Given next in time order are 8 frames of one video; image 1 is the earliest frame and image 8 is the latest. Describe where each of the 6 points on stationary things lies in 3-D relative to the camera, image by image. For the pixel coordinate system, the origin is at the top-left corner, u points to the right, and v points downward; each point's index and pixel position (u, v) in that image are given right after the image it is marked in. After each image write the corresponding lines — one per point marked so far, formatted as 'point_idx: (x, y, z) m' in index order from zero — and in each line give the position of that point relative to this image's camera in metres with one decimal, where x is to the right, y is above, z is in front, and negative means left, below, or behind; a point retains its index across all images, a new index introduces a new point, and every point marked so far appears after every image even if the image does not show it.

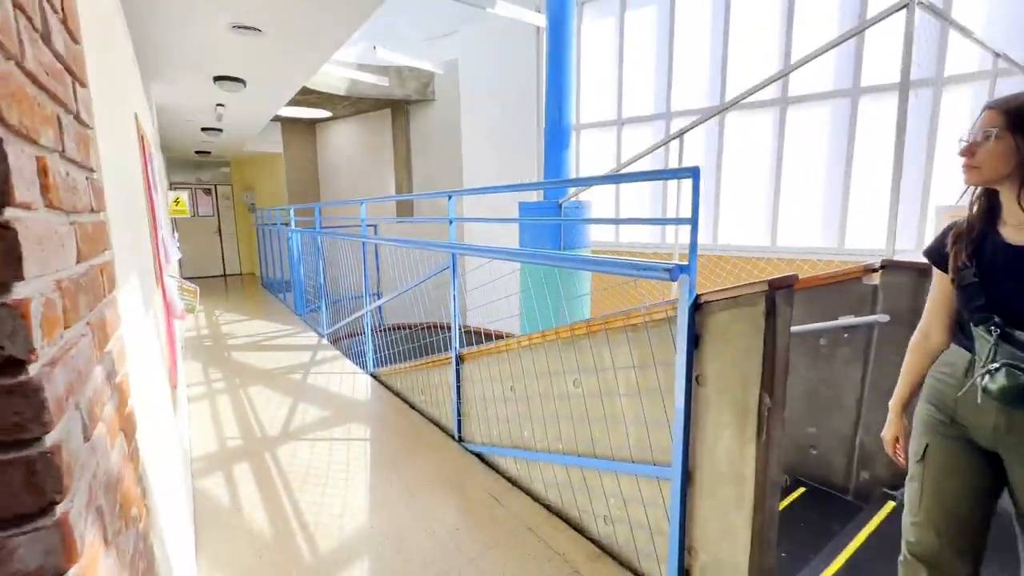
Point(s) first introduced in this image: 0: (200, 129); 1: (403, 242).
0: (-4.2, +2.2, +6.4) m
1: (-0.7, +0.3, +3.1) m
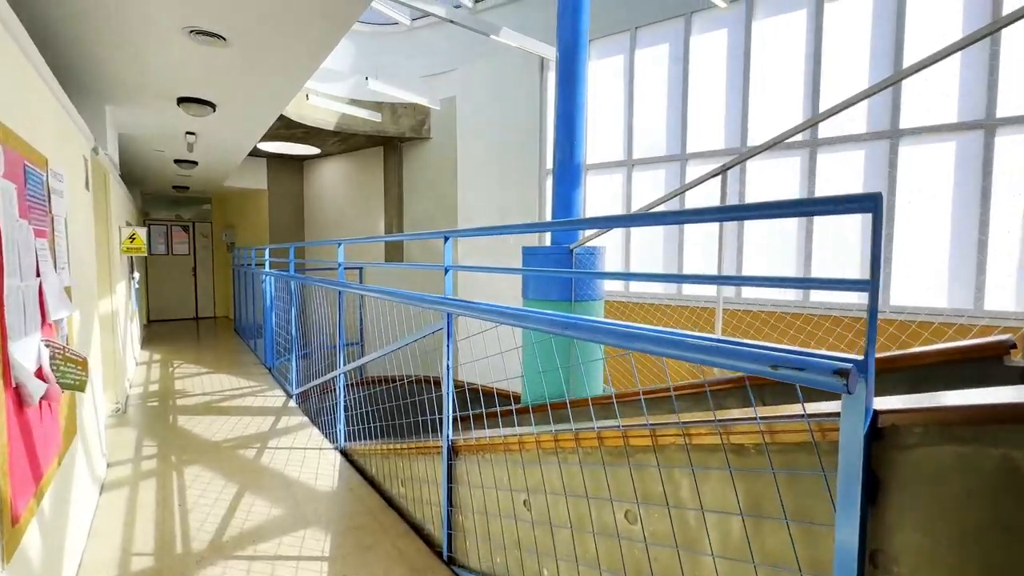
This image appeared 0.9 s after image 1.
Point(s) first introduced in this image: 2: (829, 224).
0: (-4.2, +1.6, +5.8) m
1: (-0.7, 0.0, +2.5) m
2: (+3.0, +0.6, +4.5) m
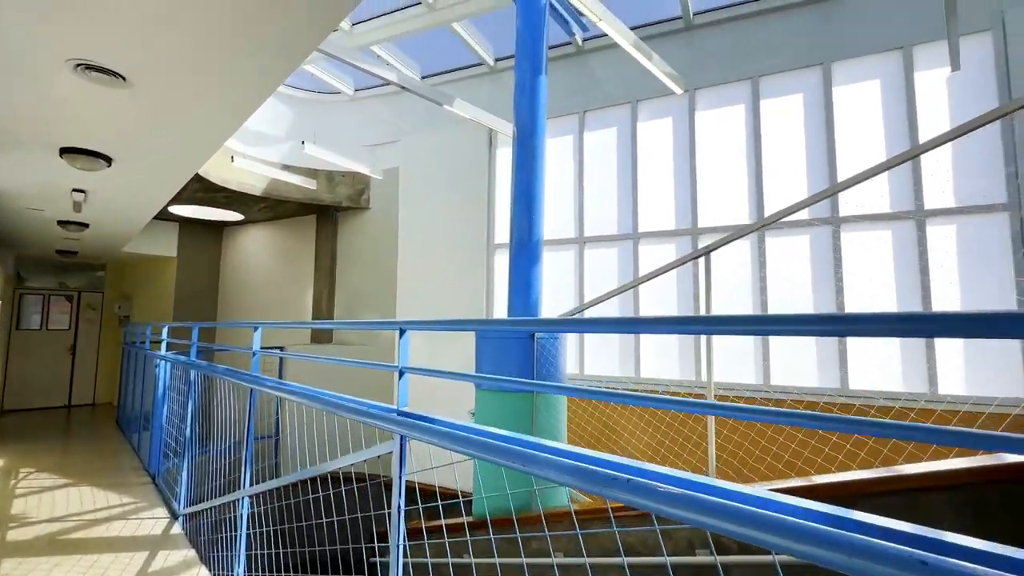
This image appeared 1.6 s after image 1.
0: (-4.8, +0.7, +4.9) m
1: (-0.8, -0.4, +1.9) m
2: (+2.6, -0.2, +4.5) m
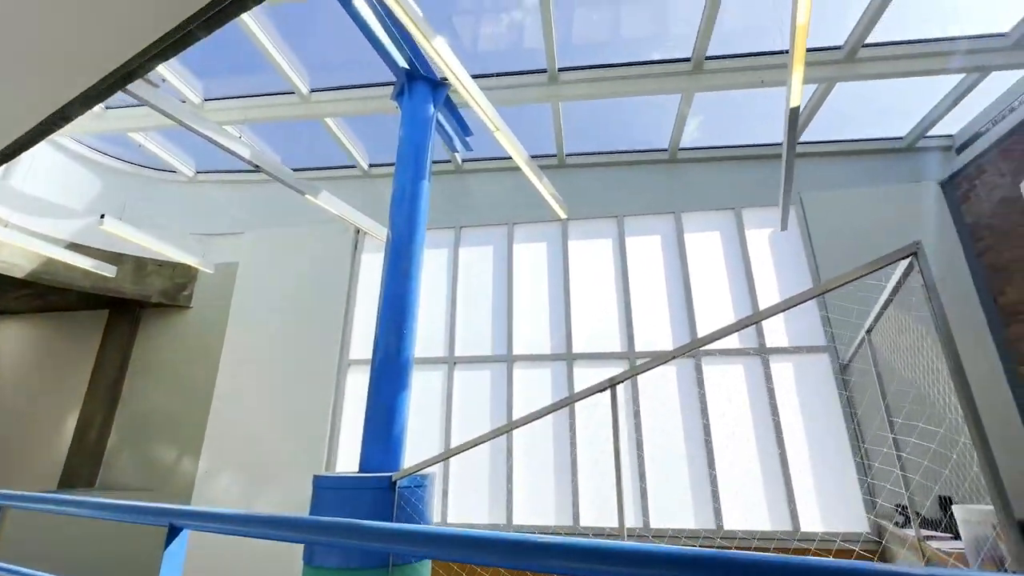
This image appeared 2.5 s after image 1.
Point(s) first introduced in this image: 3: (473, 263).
0: (-5.8, 0.0, +2.9) m
1: (-1.1, -0.7, +0.9) m
2: (+1.3, -1.4, +4.3) m
3: (-0.4, +0.3, +5.1) m
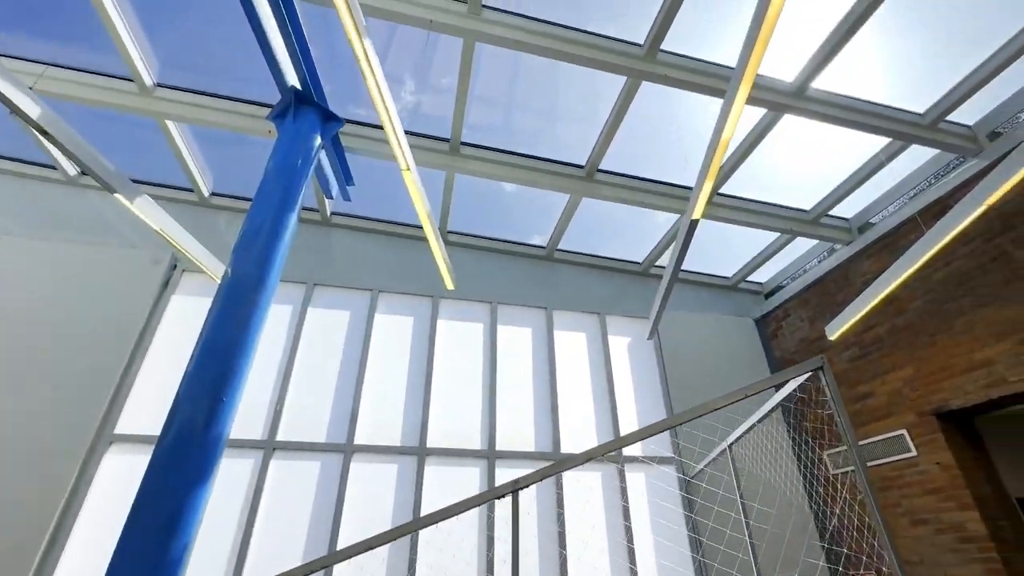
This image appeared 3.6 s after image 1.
0: (-6.1, +0.7, +0.5) m
1: (-1.1, -0.6, 0.0) m
2: (0.0, -2.2, +3.8) m
3: (-1.8, -0.4, +4.4) m
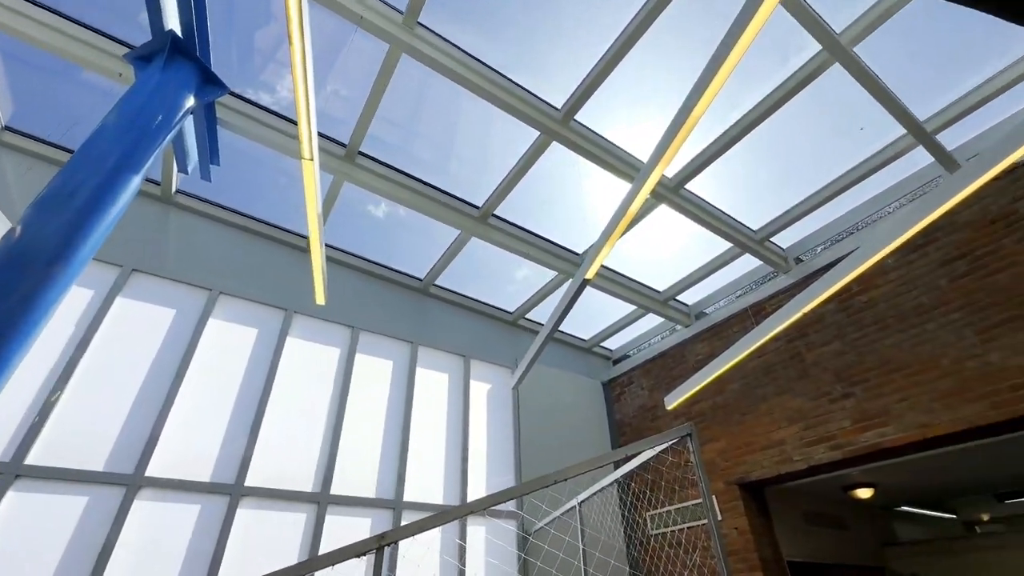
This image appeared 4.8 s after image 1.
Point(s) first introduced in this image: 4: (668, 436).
0: (-5.5, +1.8, -1.3) m
1: (-0.9, -0.3, -0.4) m
2: (-1.3, -2.3, +3.3) m
3: (-2.8, -0.3, +3.5) m
4: (+0.7, -0.7, +2.2) m
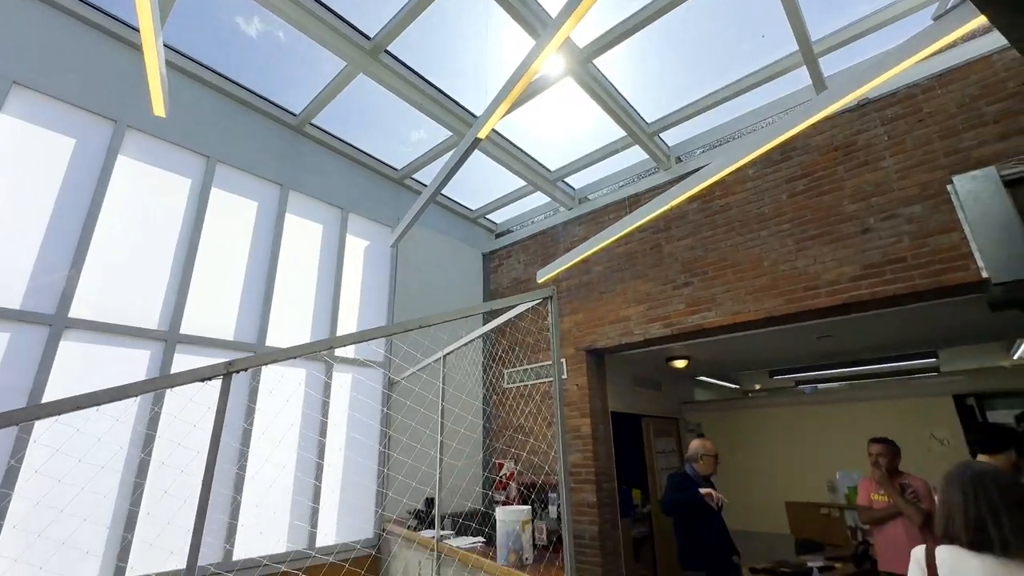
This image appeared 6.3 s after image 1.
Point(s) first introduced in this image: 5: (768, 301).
0: (-4.8, +2.0, -3.1) m
1: (-0.8, -0.3, -0.6) m
2: (-2.4, -1.1, +3.3) m
3: (-3.5, +1.0, +2.6) m
4: (+0.1, 0.0, +2.4) m
5: (+2.0, -0.1, +3.6) m
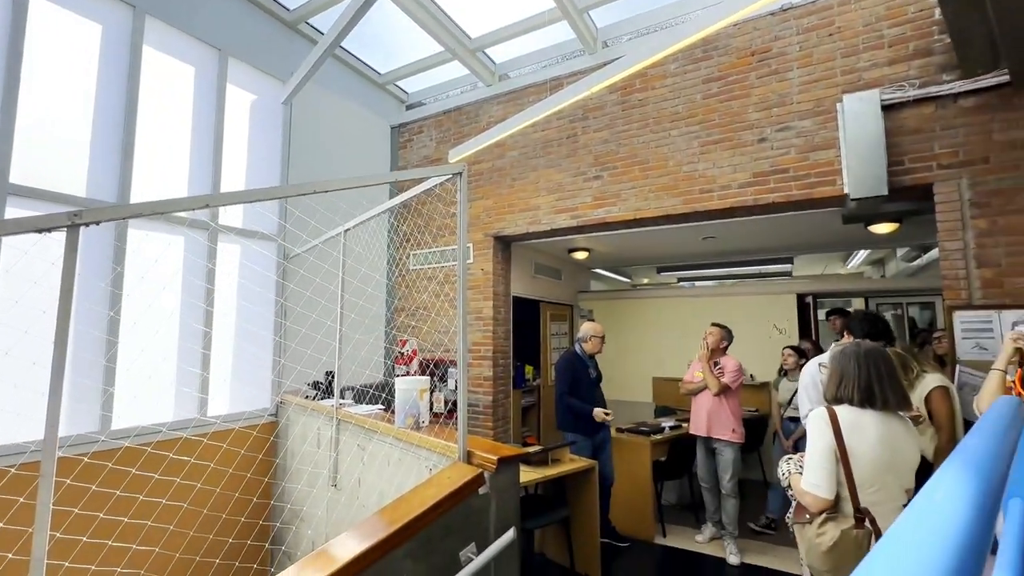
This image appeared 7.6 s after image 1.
0: (-4.0, +1.4, -4.3) m
1: (-0.7, -0.3, -0.7) m
2: (-3.0, -0.2, +2.9) m
3: (-3.9, +1.8, +1.5) m
4: (-0.3, +0.6, +2.2) m
5: (+1.3, +0.7, +3.8) m
